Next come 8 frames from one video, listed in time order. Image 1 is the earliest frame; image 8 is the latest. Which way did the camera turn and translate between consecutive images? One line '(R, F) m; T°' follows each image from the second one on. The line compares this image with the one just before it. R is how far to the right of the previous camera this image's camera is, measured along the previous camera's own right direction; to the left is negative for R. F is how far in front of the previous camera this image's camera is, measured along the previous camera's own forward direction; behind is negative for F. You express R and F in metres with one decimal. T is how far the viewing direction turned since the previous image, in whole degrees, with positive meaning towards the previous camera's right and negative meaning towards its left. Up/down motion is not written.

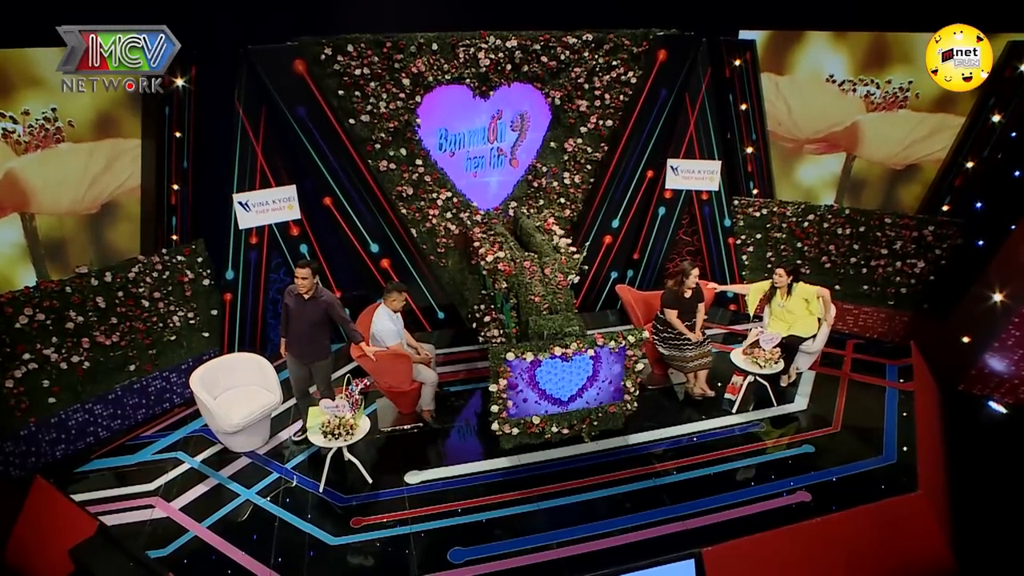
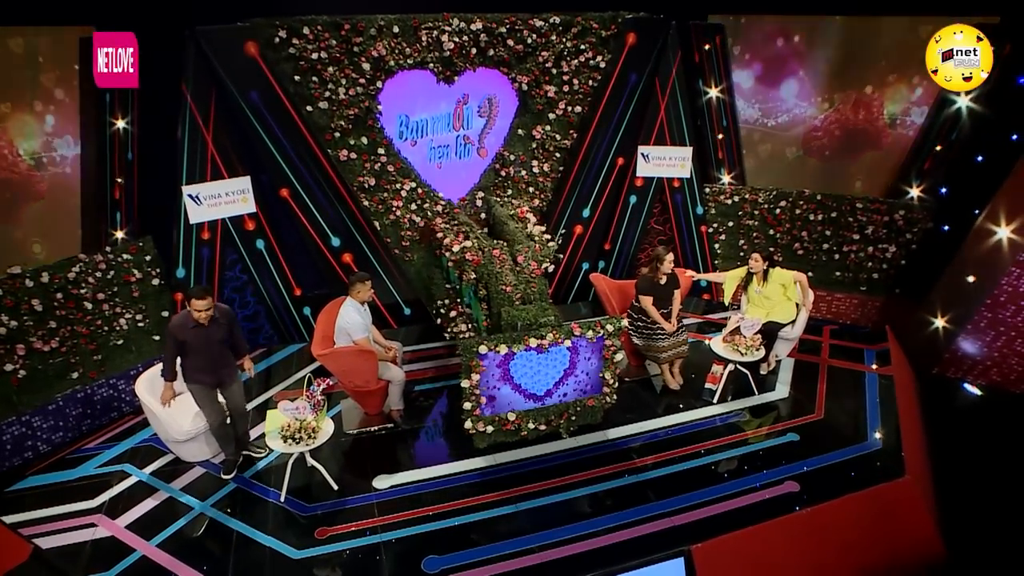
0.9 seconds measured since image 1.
(0.0, +0.2) m; +3°
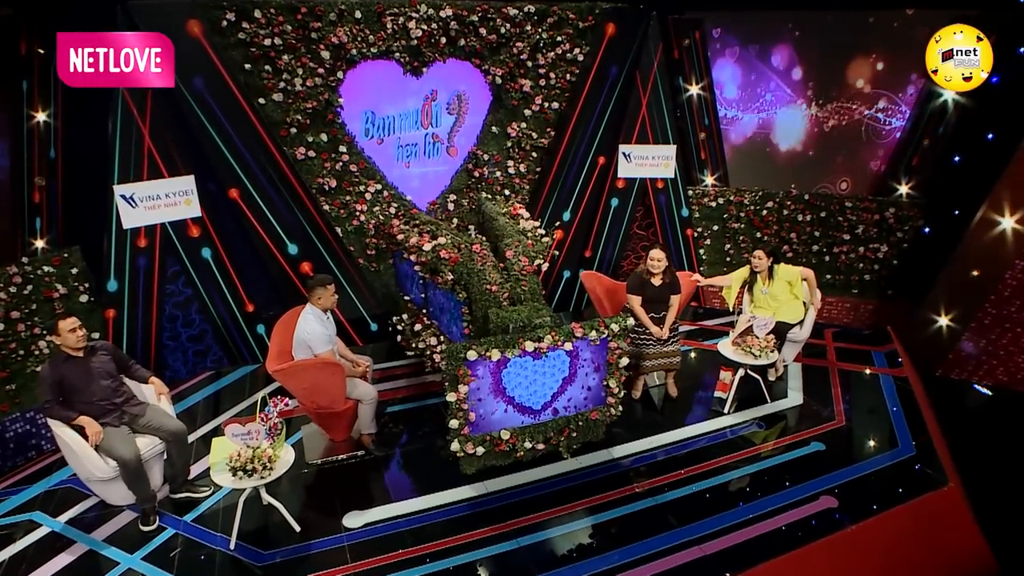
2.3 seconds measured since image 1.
(-0.2, +0.6) m; +4°
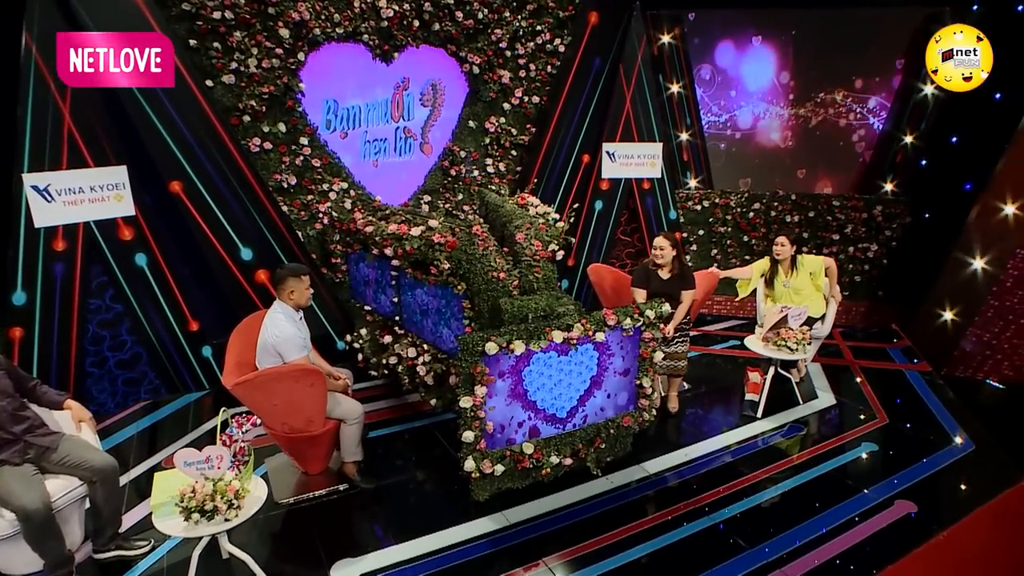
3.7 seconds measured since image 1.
(-0.5, +0.6) m; +6°
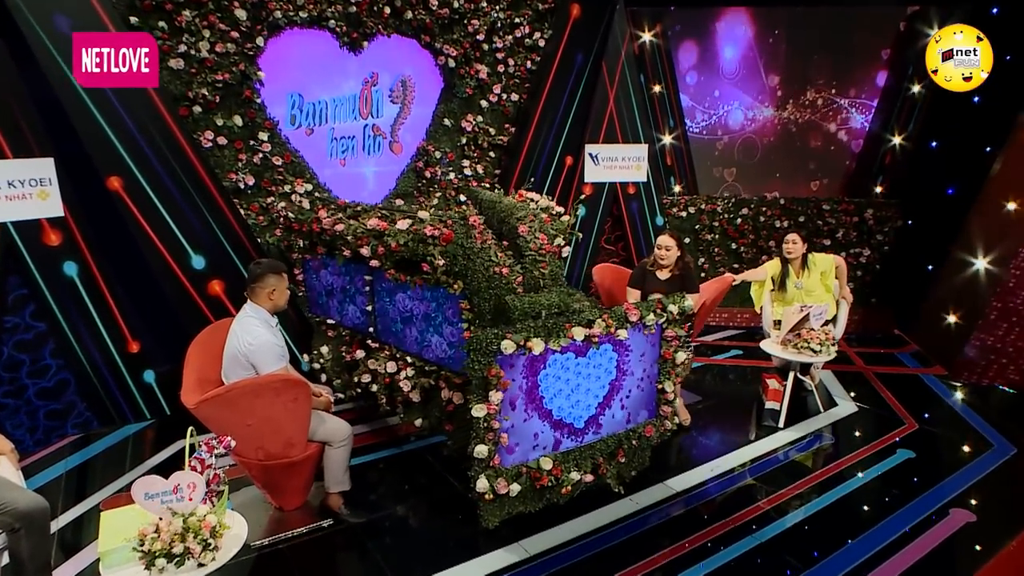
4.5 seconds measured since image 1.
(-0.3, +0.5) m; +5°
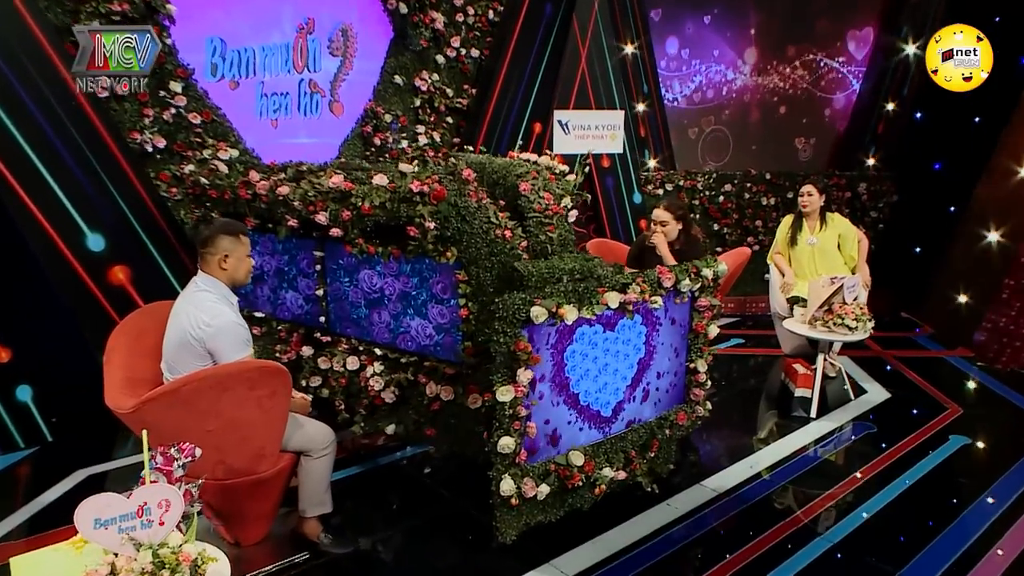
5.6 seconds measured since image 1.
(-0.5, +0.6) m; +10°
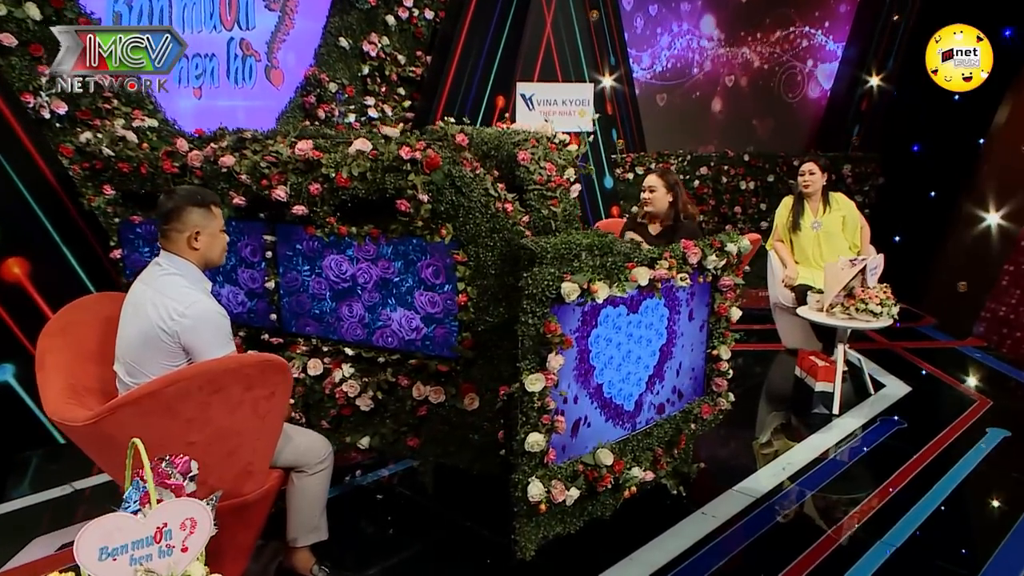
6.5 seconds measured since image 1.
(-0.4, +0.4) m; +9°
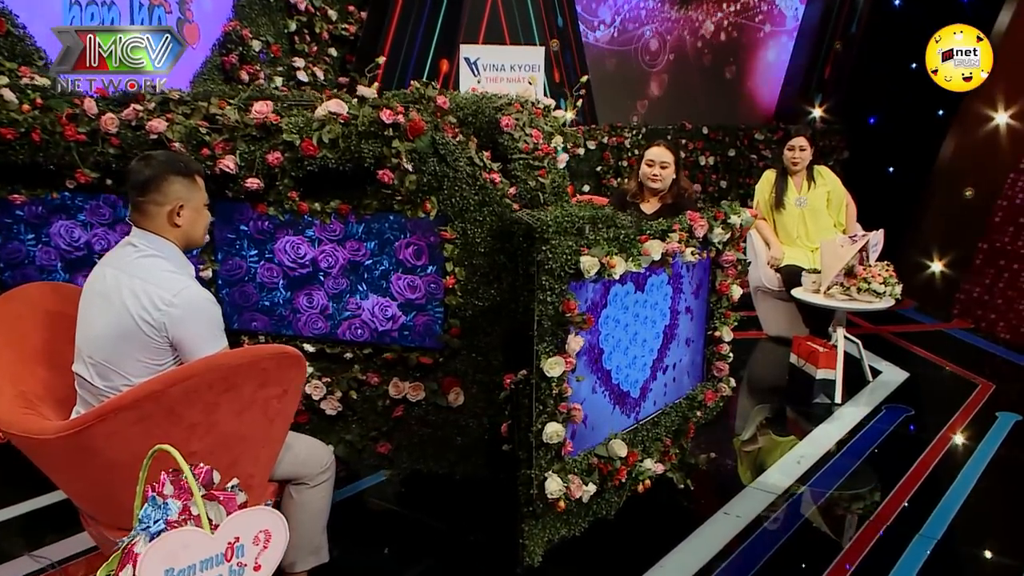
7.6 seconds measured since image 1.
(-0.4, +0.3) m; +10°
